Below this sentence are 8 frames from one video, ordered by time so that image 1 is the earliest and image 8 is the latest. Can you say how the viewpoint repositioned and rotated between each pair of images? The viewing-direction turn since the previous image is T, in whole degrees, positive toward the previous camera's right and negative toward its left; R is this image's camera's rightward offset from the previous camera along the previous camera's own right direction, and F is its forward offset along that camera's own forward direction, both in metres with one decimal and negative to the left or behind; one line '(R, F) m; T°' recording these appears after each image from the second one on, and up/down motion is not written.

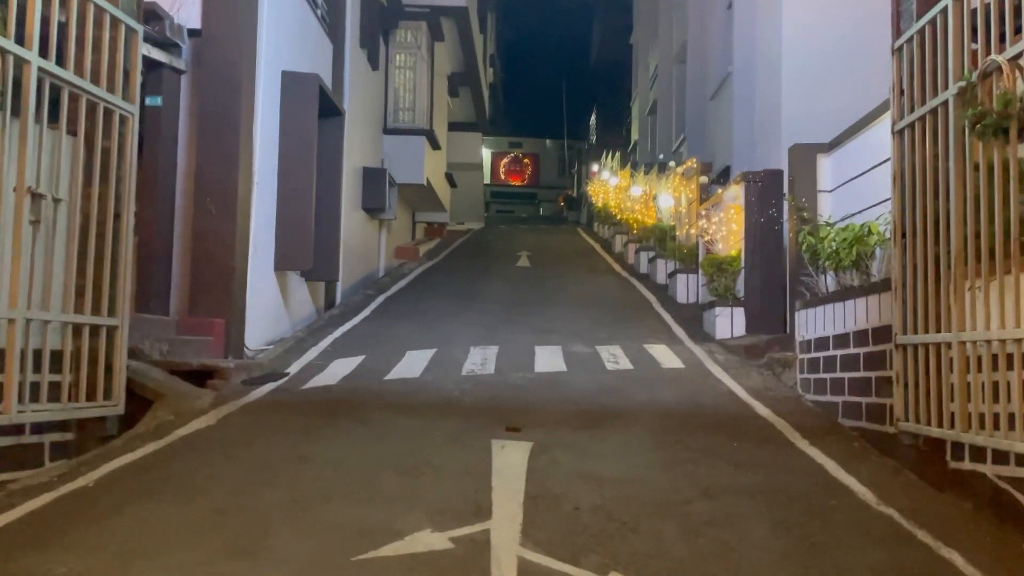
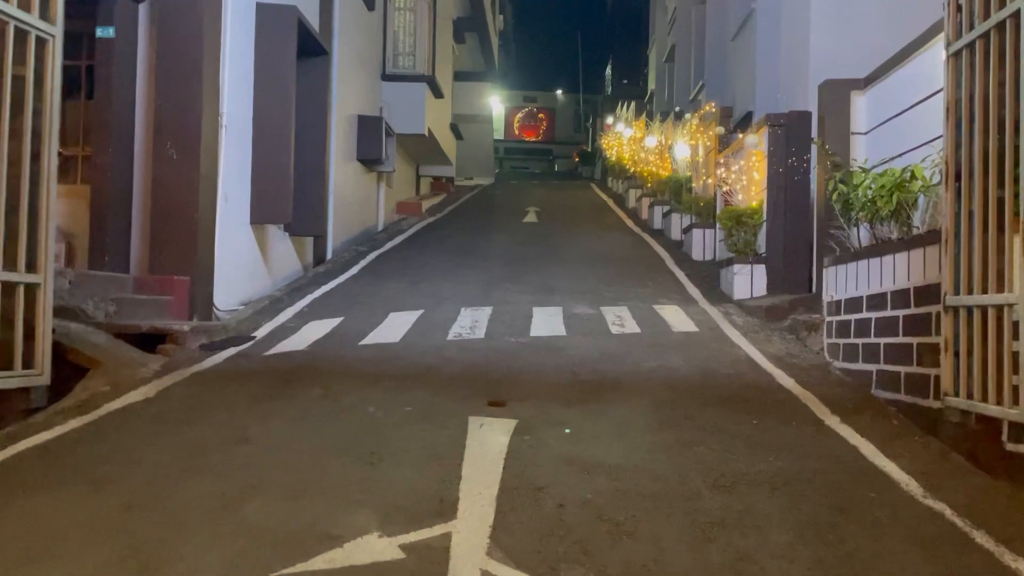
(+0.3, +1.1) m; -1°
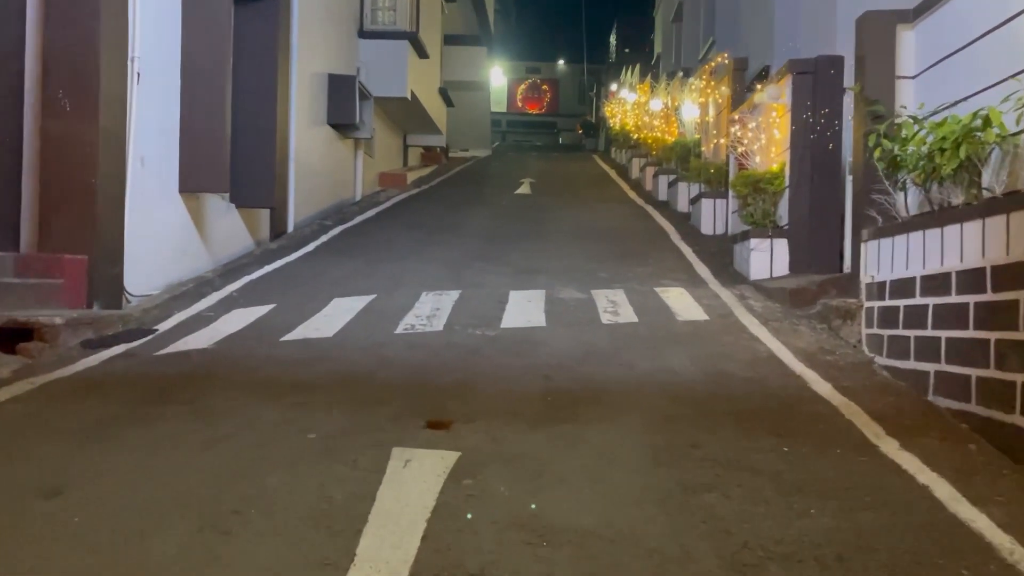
(+0.4, +1.8) m; -1°
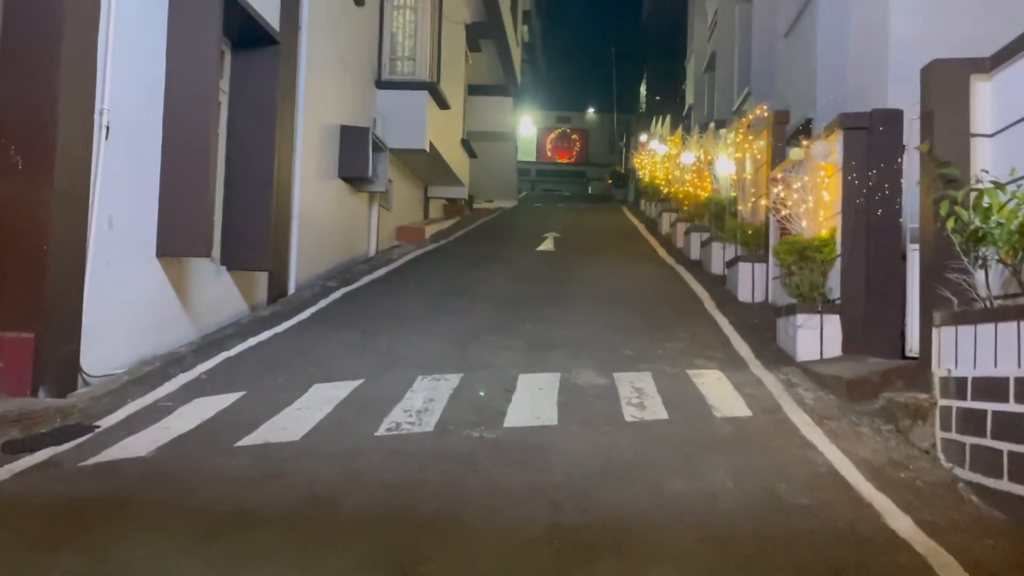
(+0.2, +1.2) m; -2°
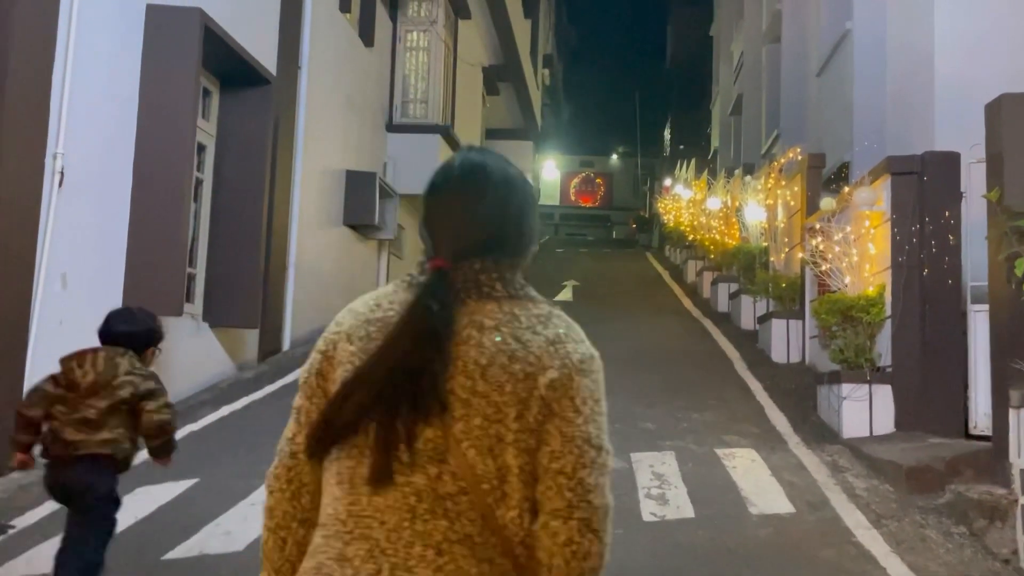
(+0.2, +1.0) m; -2°
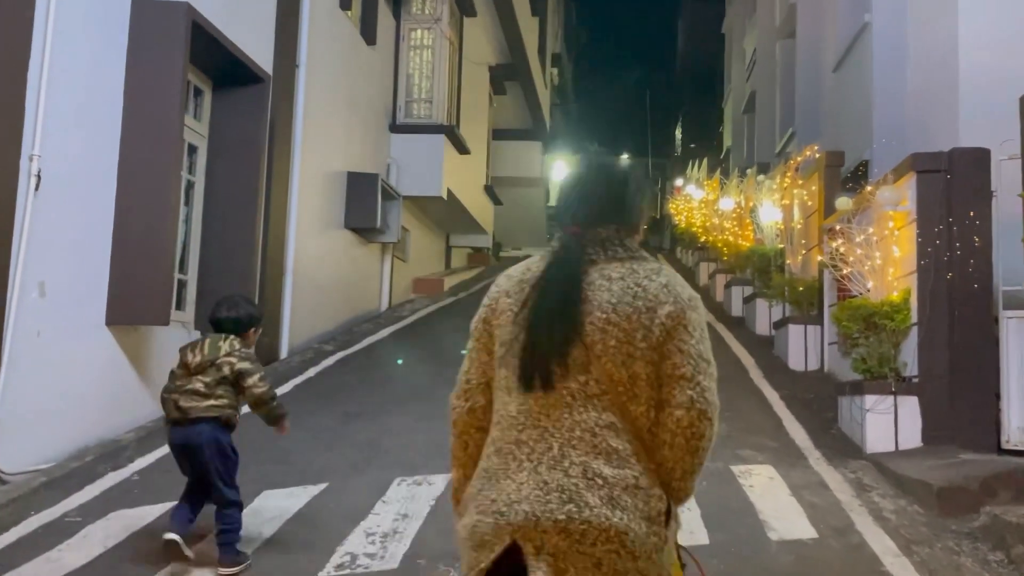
(+0.1, +0.4) m; -1°
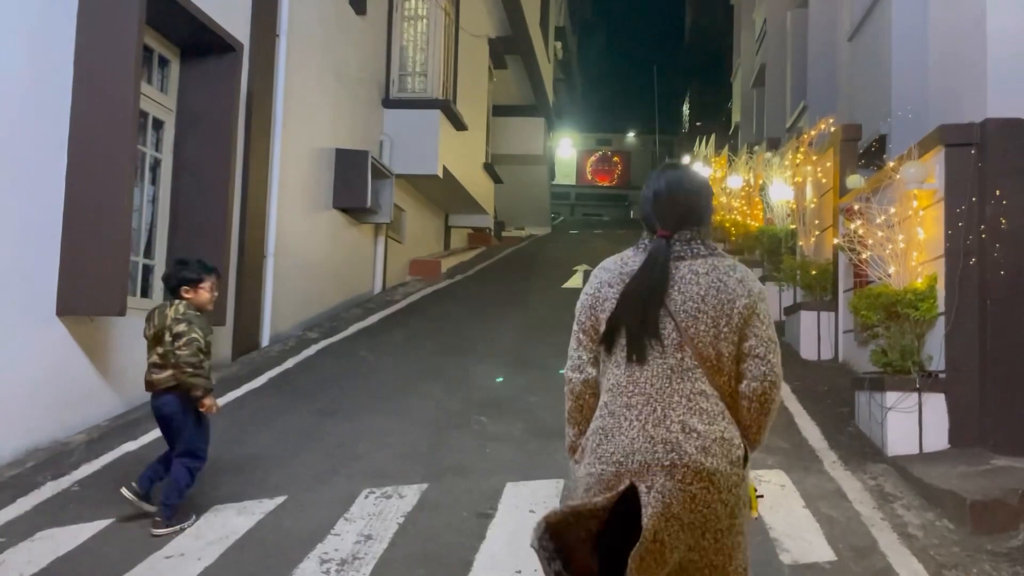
(+0.2, +0.7) m; -1°
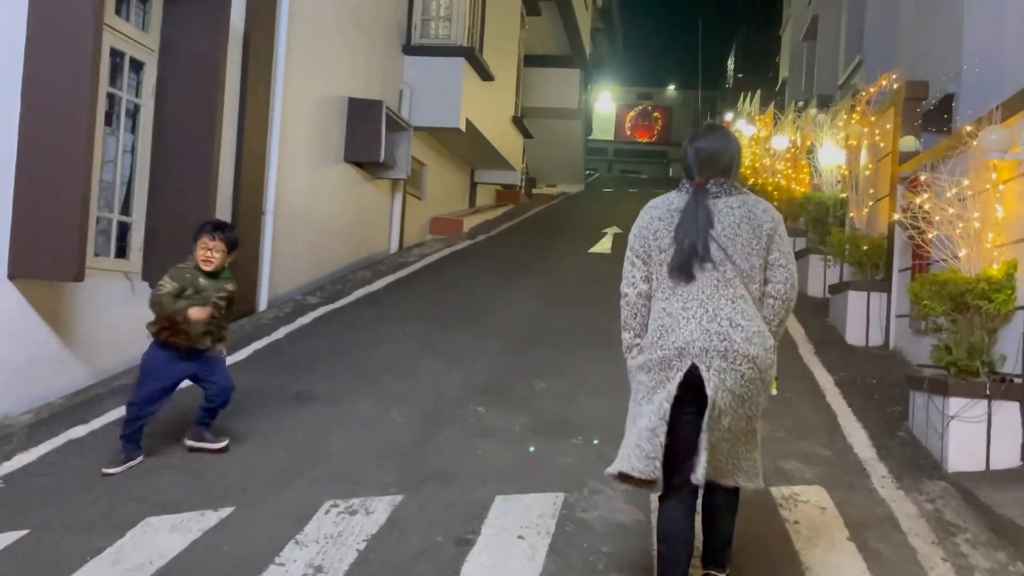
(+0.2, +0.9) m; -2°
